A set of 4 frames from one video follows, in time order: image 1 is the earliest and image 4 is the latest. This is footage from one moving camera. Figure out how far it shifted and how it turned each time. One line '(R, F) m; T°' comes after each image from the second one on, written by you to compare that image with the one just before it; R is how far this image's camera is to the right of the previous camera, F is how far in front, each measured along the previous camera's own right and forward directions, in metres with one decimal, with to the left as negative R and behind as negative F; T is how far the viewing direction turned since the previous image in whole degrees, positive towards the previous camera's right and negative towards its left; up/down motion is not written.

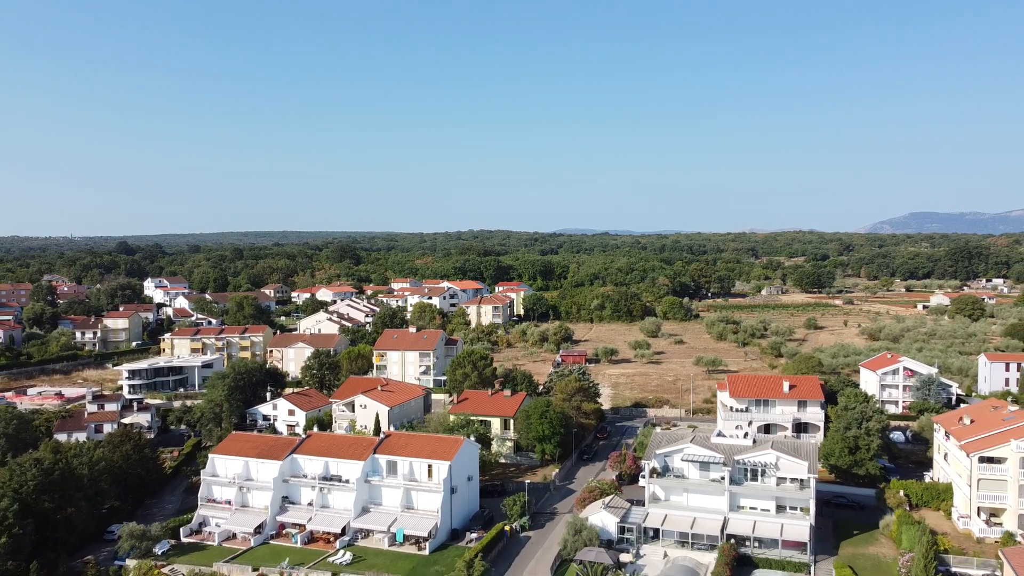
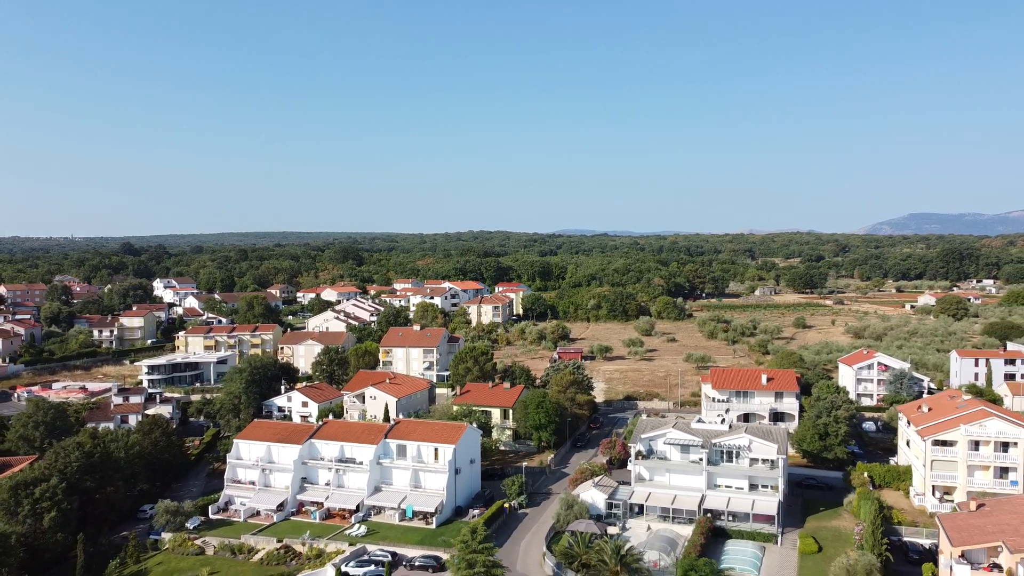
(0.0, -2.1) m; 0°
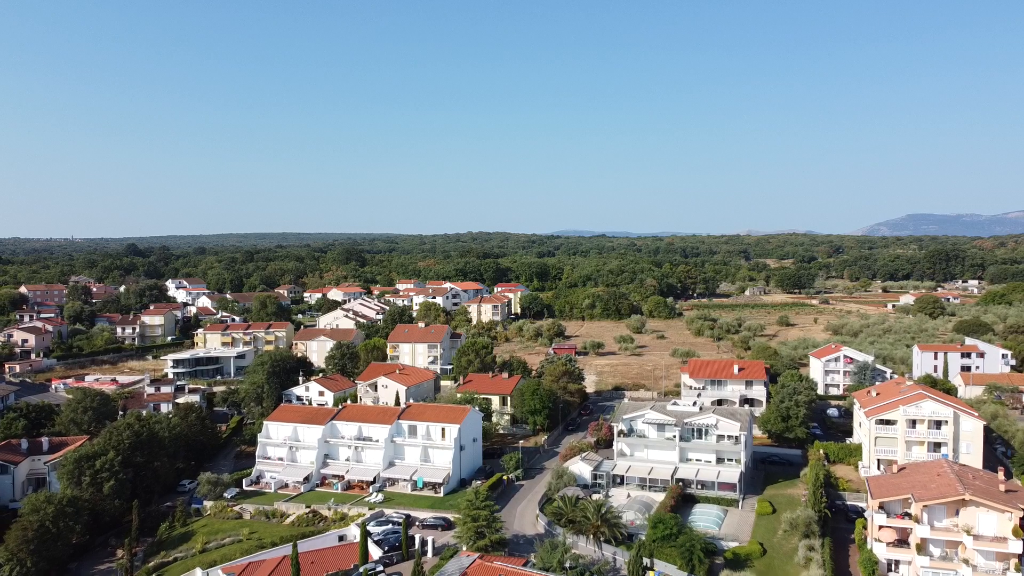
(0.0, -3.3) m; 0°
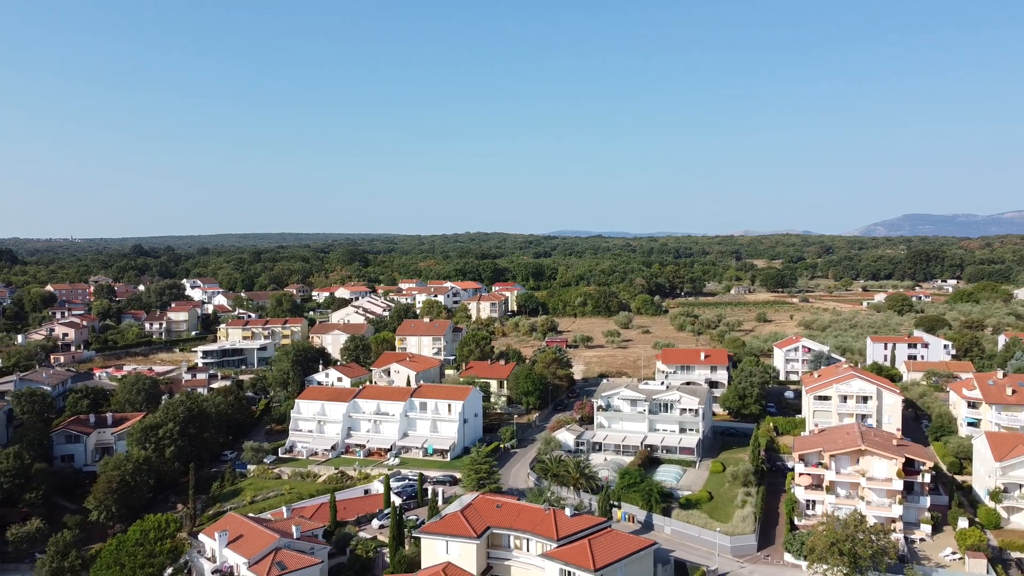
(+0.1, -4.7) m; 0°
